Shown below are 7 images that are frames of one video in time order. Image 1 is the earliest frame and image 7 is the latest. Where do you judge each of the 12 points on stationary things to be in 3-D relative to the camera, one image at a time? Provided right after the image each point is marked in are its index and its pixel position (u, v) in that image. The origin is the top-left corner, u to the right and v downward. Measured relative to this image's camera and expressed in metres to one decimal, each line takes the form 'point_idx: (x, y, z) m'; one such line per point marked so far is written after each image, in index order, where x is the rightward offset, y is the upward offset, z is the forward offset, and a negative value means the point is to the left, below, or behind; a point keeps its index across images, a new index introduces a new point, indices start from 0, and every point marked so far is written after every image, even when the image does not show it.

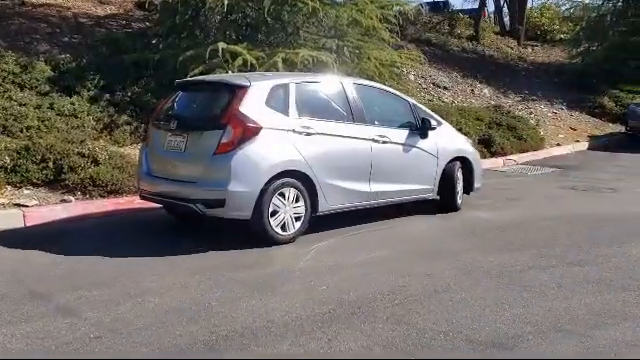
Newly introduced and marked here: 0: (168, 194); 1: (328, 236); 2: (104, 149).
0: (-2.0, -0.2, +8.1) m
1: (+0.1, -0.7, +8.4) m
2: (-3.9, +0.6, +11.3) m
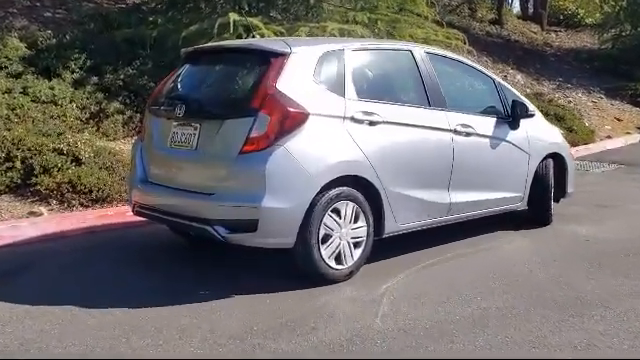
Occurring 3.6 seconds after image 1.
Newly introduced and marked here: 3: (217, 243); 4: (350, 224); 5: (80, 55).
0: (-1.3, -0.3, +5.6) m
1: (+0.8, -0.8, +6.0) m
2: (-3.3, +0.5, +8.9) m
3: (-1.1, -0.8, +6.5) m
4: (+0.3, -0.4, +5.5) m
5: (-4.6, +2.4, +11.9) m
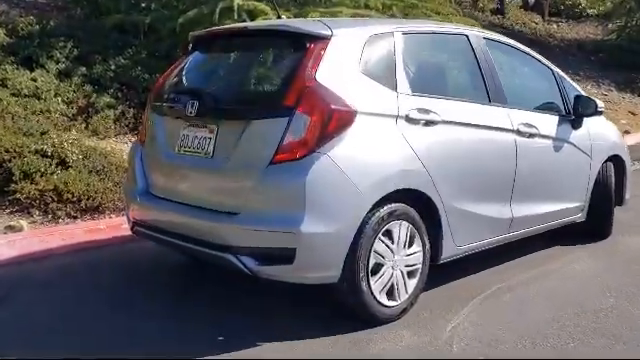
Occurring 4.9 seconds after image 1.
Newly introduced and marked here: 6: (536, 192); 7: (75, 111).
0: (-1.0, -0.4, +4.5) m
1: (+1.1, -0.9, +4.9) m
2: (-3.0, +0.4, +7.8) m
3: (-0.7, -0.9, +5.4) m
4: (+0.6, -0.5, +4.5) m
5: (-4.4, +2.4, +10.7) m
6: (+2.0, -0.1, +5.7) m
7: (-3.7, +1.0, +9.5) m
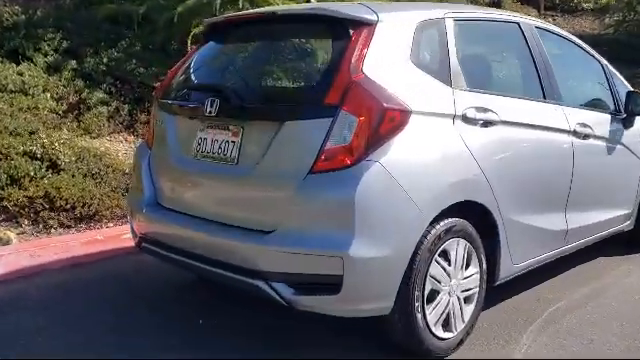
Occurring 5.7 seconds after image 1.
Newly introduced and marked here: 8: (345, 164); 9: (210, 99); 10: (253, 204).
0: (-0.8, -0.4, +3.9) m
1: (+1.3, -1.0, +4.3) m
2: (-2.8, +0.4, +7.0) m
3: (-0.5, -0.9, +4.8) m
4: (+0.9, -0.6, +3.8) m
5: (-4.2, +2.3, +10.0) m
6: (+2.2, -0.2, +5.1) m
7: (-3.6, +1.0, +8.8) m
8: (+0.1, +0.1, +3.4) m
9: (-0.7, +0.5, +3.9) m
10: (-0.4, -0.1, +3.6) m
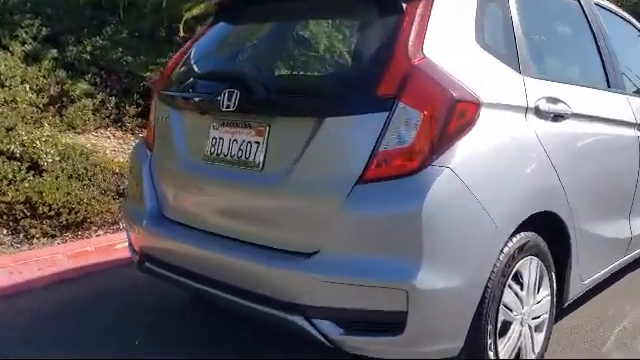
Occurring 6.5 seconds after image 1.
0: (-0.5, -0.5, +3.2) m
1: (+1.5, -1.0, +3.7) m
2: (-2.7, +0.4, +6.3) m
3: (-0.3, -1.0, +4.1) m
4: (+1.1, -0.6, +3.2) m
5: (-4.2, +2.3, +9.2) m
6: (+2.4, -0.1, +4.5) m
7: (-3.5, +1.0, +8.0) m
8: (+0.4, 0.0, +2.7) m
9: (-0.5, +0.5, +3.2) m
10: (-0.2, -0.2, +2.9) m
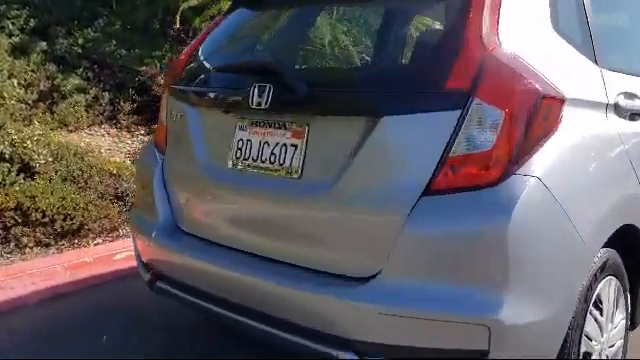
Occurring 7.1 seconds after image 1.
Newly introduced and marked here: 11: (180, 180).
0: (-0.3, -0.5, +2.7) m
1: (+1.7, -1.0, +3.3) m
2: (-2.6, +0.3, +5.8) m
3: (-0.1, -1.0, +3.7) m
4: (+1.3, -0.6, +2.8) m
5: (-4.1, +2.3, +8.6) m
6: (+2.6, -0.2, +4.1) m
7: (-3.4, +1.0, +7.5) m
8: (+0.6, 0.0, +2.3) m
9: (-0.3, +0.4, +2.8) m
10: (+0.1, -0.2, +2.5) m
11: (-0.7, 0.0, +3.2) m
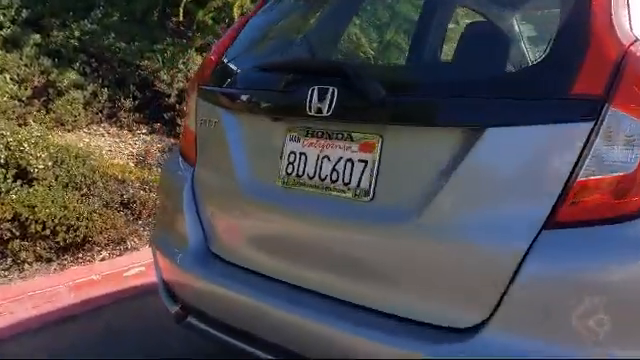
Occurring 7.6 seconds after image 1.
0: (-0.1, -0.6, +2.3) m
1: (+2.0, -1.1, +2.9) m
2: (-2.4, +0.3, +5.3) m
3: (+0.2, -1.1, +3.2) m
4: (+1.6, -0.7, +2.3) m
5: (-4.0, +2.3, +8.1) m
6: (+2.8, -0.2, +3.7) m
7: (-3.2, +1.0, +6.9) m
8: (+0.8, -0.1, +1.8) m
9: (0.0, +0.3, +2.3) m
10: (+0.3, -0.3, +2.0) m
11: (-0.4, -0.1, +2.7) m
